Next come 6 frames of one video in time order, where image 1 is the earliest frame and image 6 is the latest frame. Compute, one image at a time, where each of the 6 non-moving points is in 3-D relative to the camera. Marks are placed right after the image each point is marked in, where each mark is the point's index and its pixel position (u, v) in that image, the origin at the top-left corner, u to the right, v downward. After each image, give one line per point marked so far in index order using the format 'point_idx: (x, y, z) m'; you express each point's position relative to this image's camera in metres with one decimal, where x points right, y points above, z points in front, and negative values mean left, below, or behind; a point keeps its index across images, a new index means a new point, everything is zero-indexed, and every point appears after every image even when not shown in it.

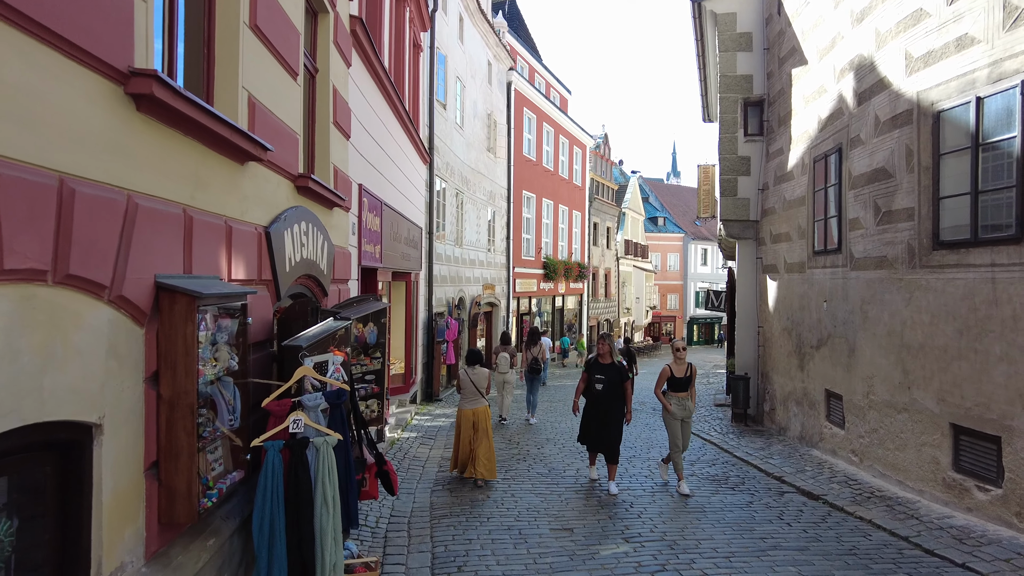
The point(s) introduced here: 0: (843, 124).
0: (+4.4, +2.2, +8.6) m
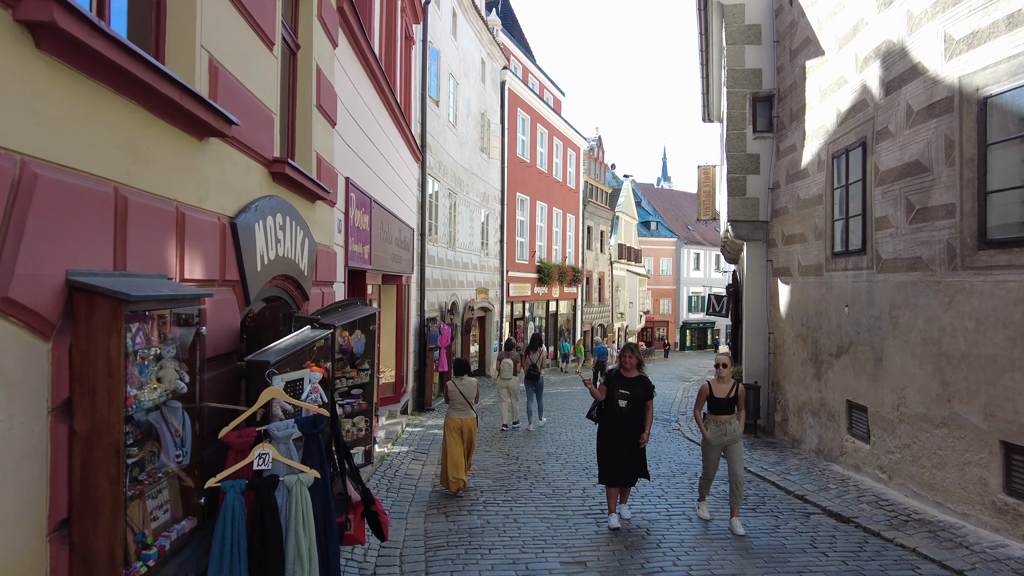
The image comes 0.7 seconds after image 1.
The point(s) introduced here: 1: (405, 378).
0: (+4.4, +2.2, +8.0) m
1: (-2.3, -1.9, +13.4) m
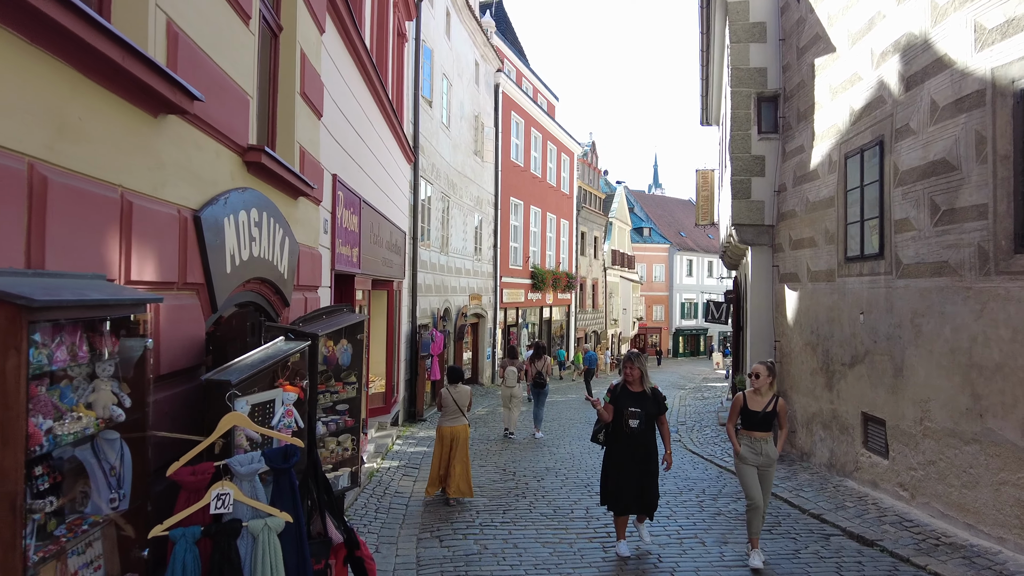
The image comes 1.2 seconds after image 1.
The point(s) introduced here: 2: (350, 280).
0: (+4.4, +2.1, +7.6) m
1: (-2.4, -2.0, +12.9) m
2: (-2.1, +0.1, +8.3) m
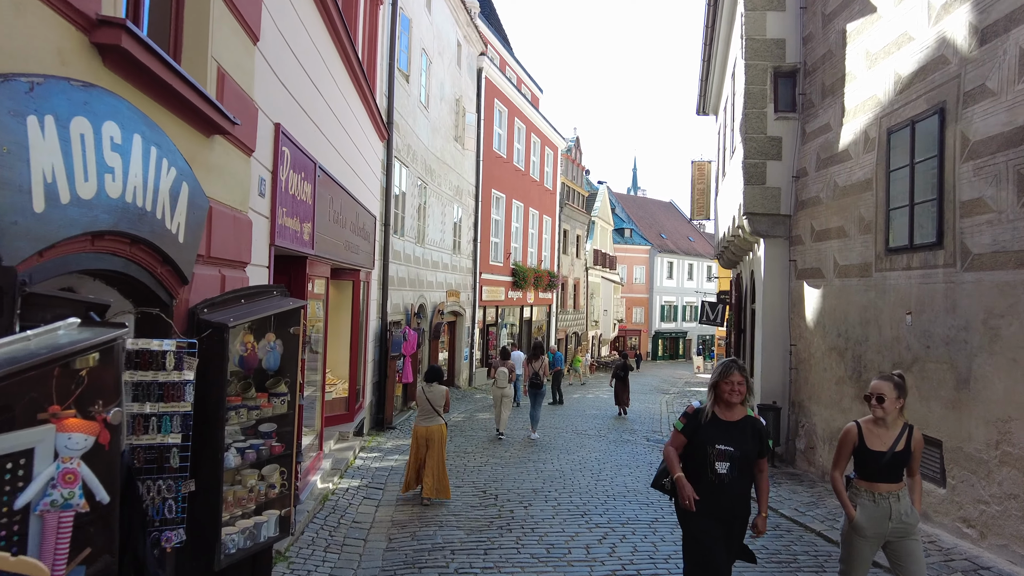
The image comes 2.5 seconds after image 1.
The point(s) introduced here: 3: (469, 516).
0: (+4.3, +2.1, +6.4) m
1: (-2.7, -1.9, +11.4) m
2: (-2.3, +0.3, +6.9) m
3: (-0.5, -2.5, +7.1) m
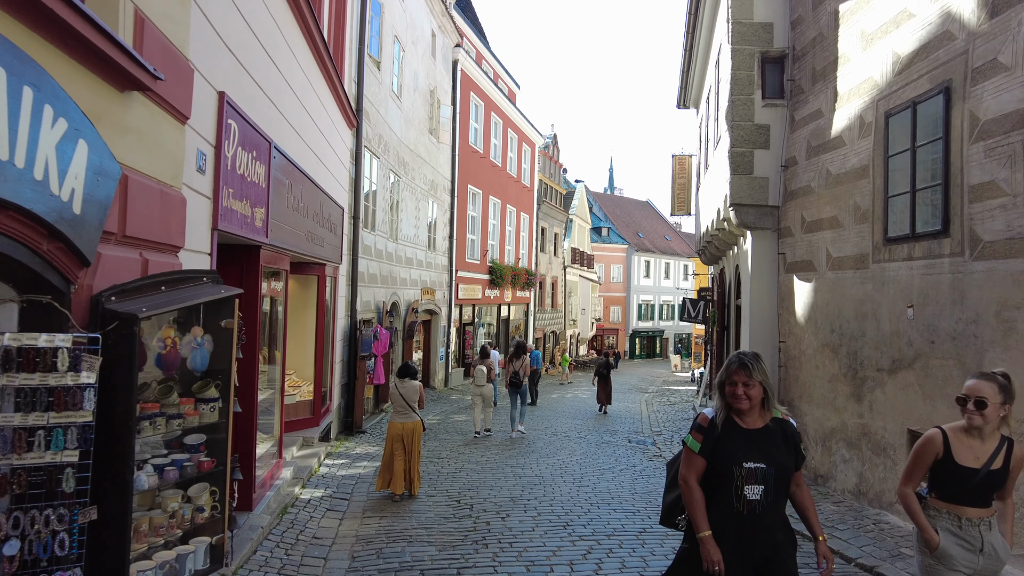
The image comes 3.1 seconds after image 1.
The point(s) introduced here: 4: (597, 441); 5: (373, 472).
0: (+4.1, +2.2, +6.0) m
1: (-3.1, -1.8, +10.8) m
2: (-2.5, +0.4, +6.2) m
3: (-0.7, -2.5, +6.5) m
4: (+1.7, -3.0, +12.3) m
5: (-2.0, -2.7, +9.2) m
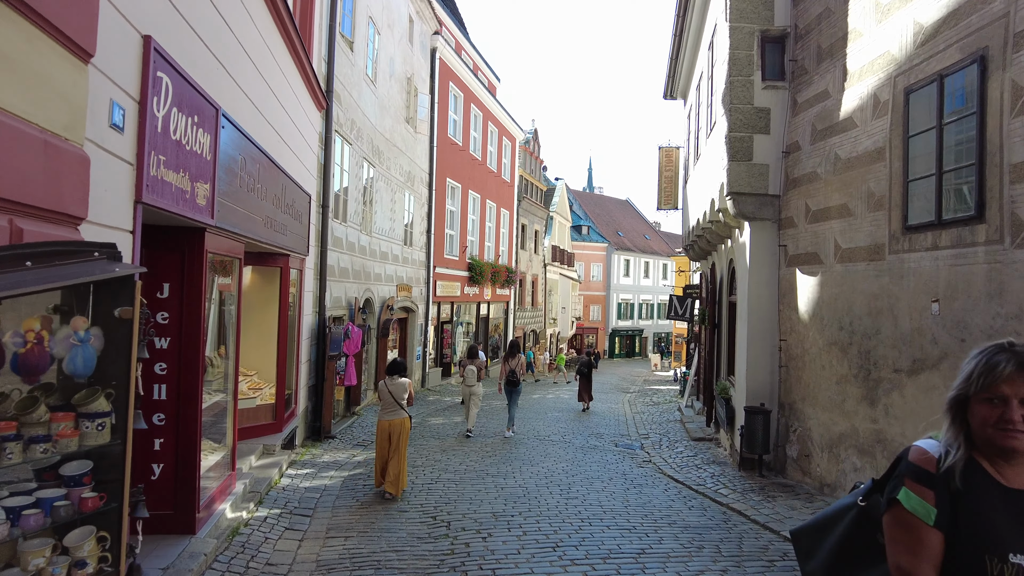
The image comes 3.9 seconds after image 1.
0: (+4.0, +2.3, +5.4) m
1: (-3.4, -1.7, +9.9) m
2: (-2.6, +0.4, +5.4) m
3: (-0.9, -2.4, +5.7) m
4: (+1.3, -2.9, +11.6) m
5: (-2.3, -2.6, +8.4) m
